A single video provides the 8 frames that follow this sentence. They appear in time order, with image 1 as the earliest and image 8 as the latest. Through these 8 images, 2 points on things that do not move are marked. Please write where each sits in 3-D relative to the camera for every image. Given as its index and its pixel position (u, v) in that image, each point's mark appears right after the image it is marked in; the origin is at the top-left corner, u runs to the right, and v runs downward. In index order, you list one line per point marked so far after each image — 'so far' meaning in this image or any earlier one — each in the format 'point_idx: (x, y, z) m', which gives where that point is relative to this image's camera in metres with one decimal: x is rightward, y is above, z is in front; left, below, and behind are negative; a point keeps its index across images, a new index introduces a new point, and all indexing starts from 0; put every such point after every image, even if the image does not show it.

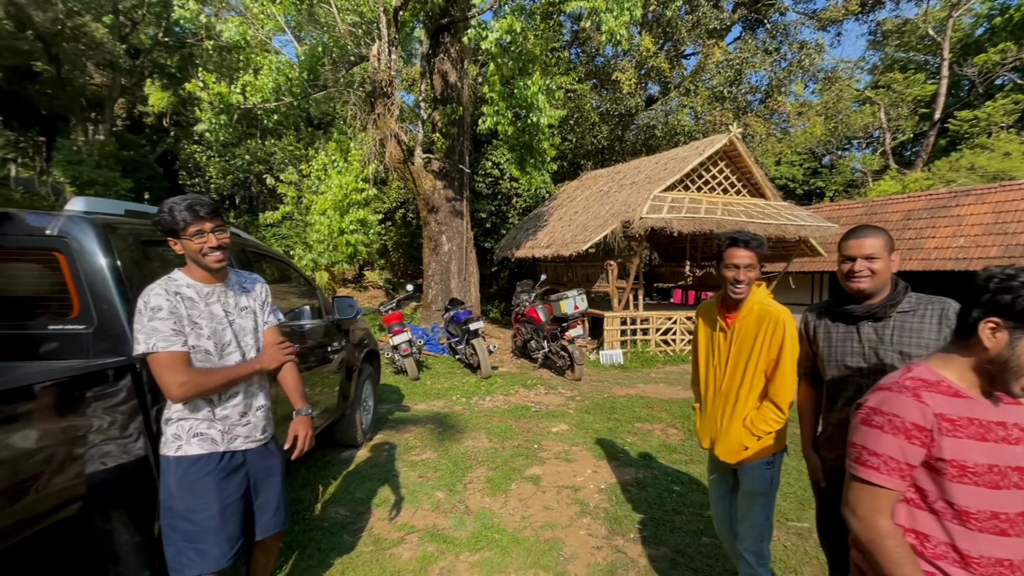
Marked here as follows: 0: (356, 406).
0: (-1.5, -1.1, +4.5) m
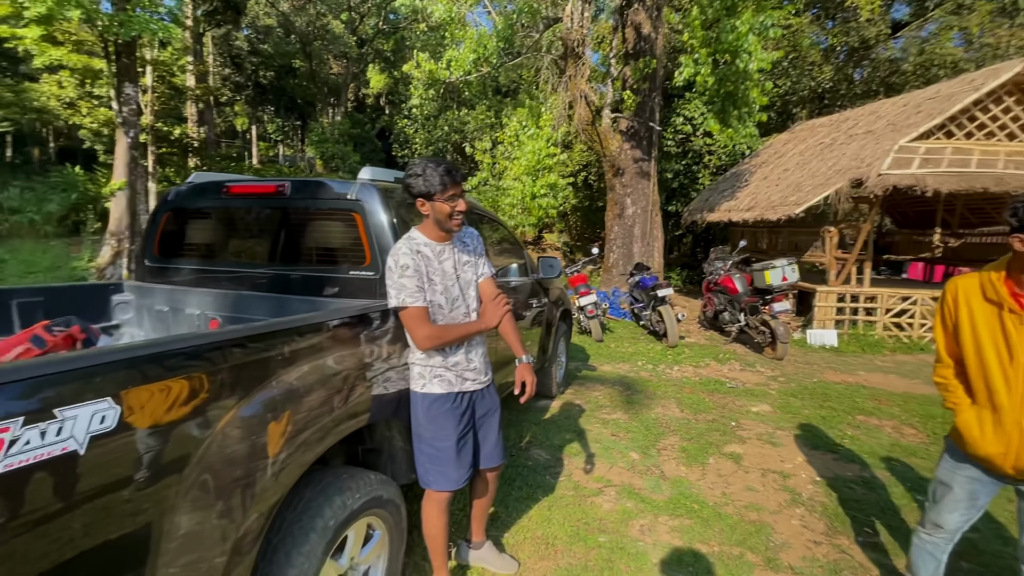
0: (+0.4, -0.7, +4.8) m
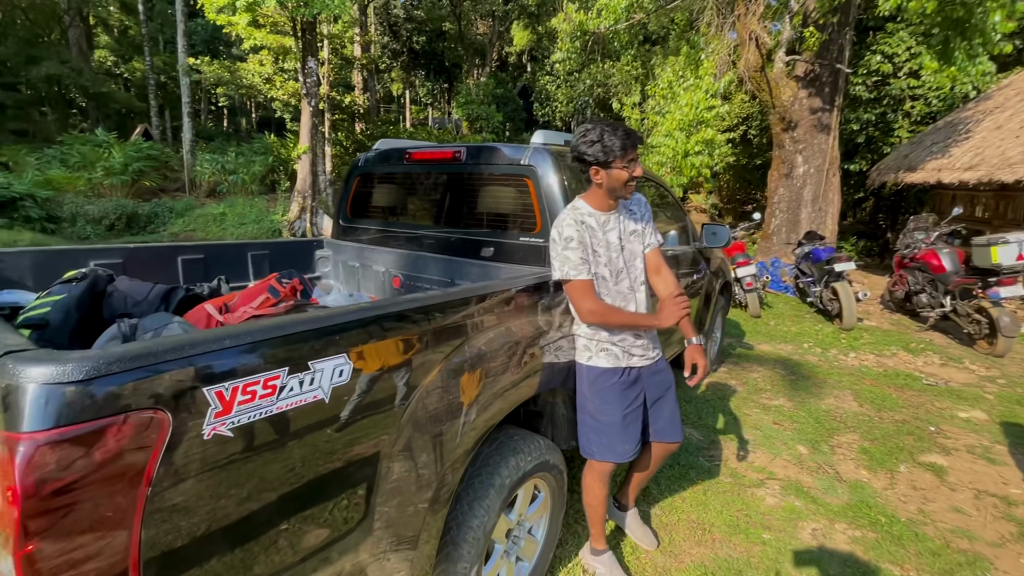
0: (+1.8, -0.4, +4.5) m
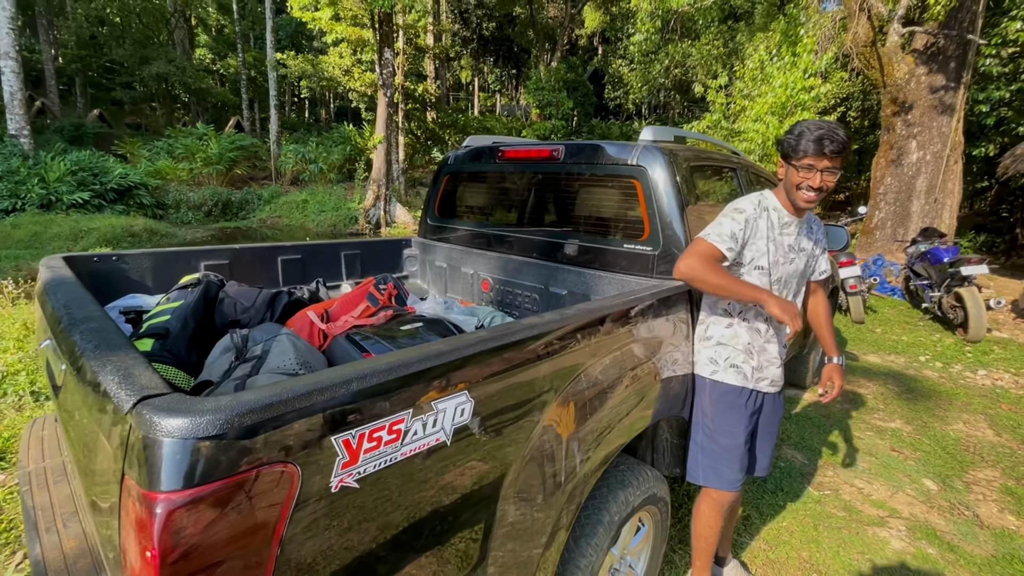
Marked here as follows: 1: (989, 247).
0: (+2.5, -0.5, +4.1) m
1: (+10.2, +0.9, +10.1) m
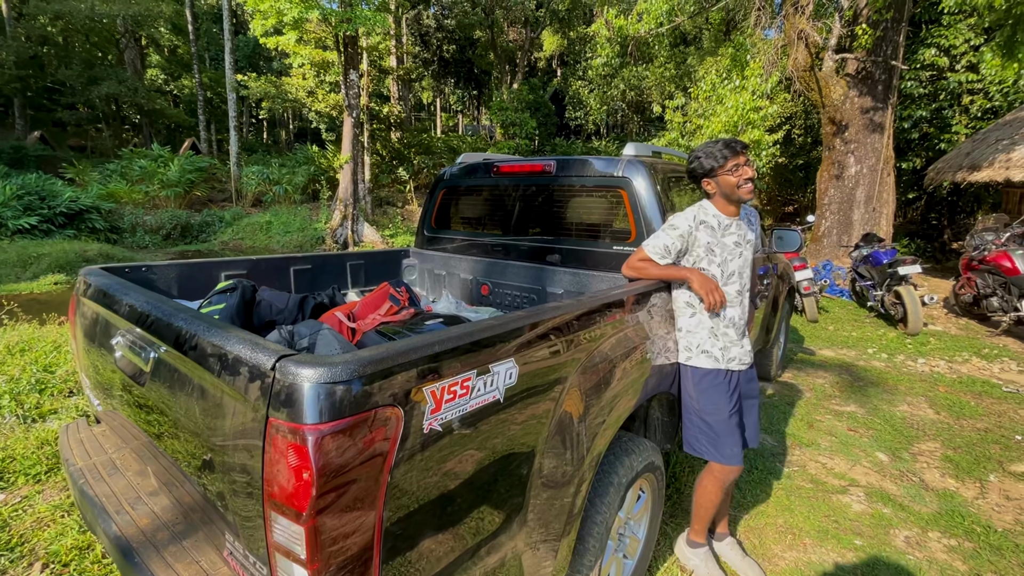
0: (+2.4, -0.5, +4.4) m
1: (+9.6, +0.9, +11.1) m
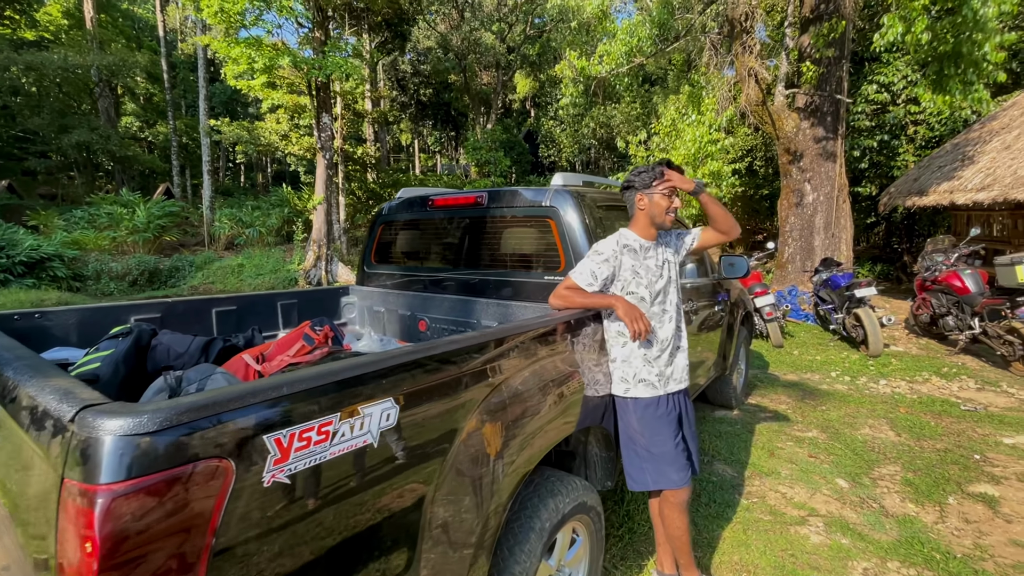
0: (+2.0, -0.7, +4.4) m
1: (+8.9, +0.3, +11.4) m
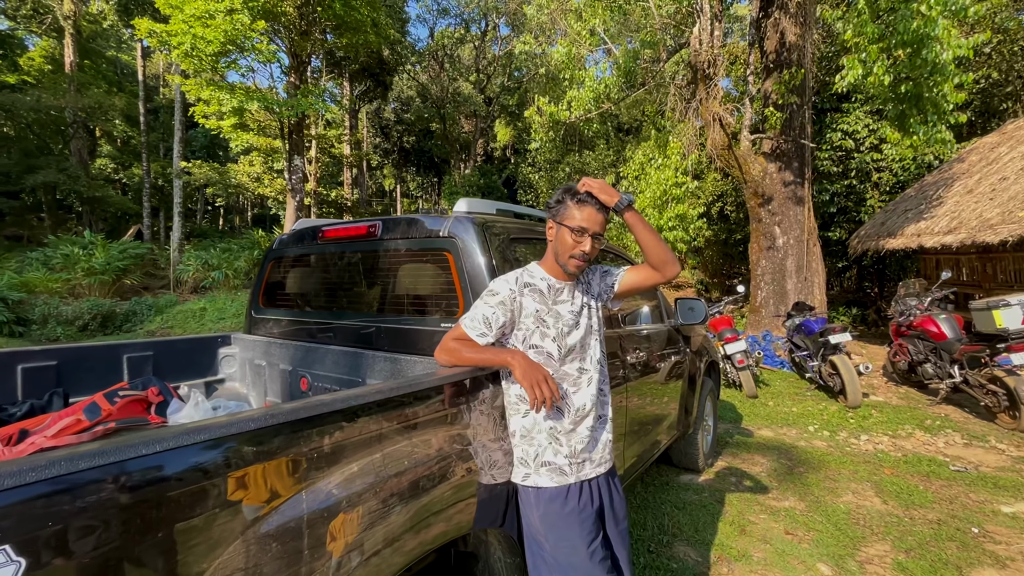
0: (+1.5, -1.1, +3.9) m
1: (+8.1, -0.7, +11.2) m
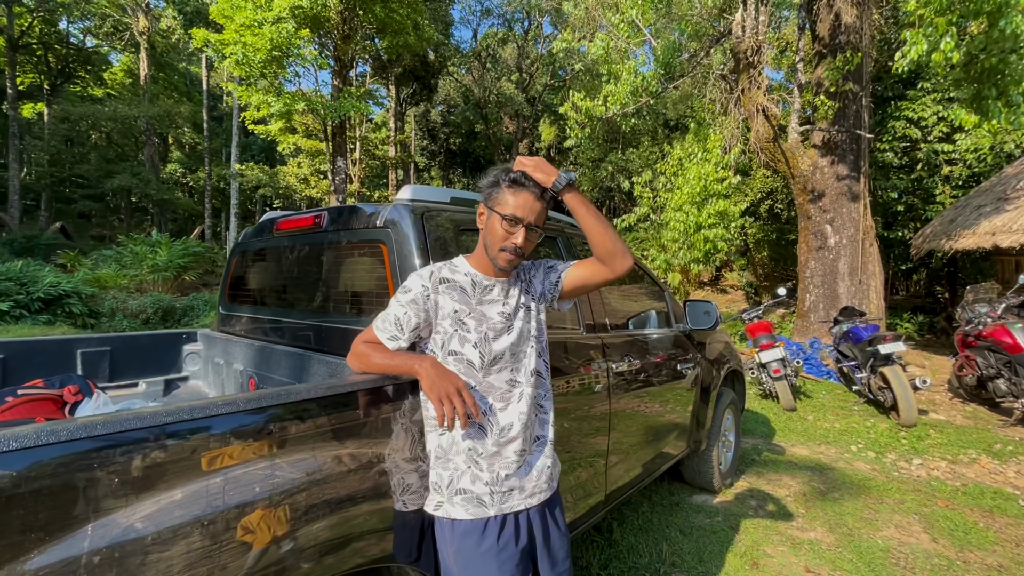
0: (+1.5, -1.1, +3.5) m
1: (+8.7, -0.8, +10.2) m
